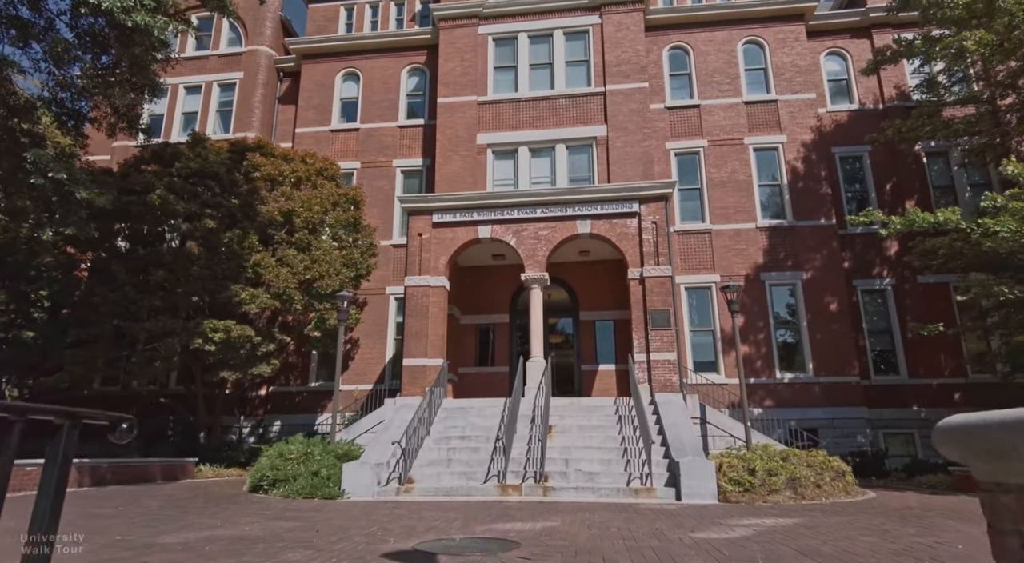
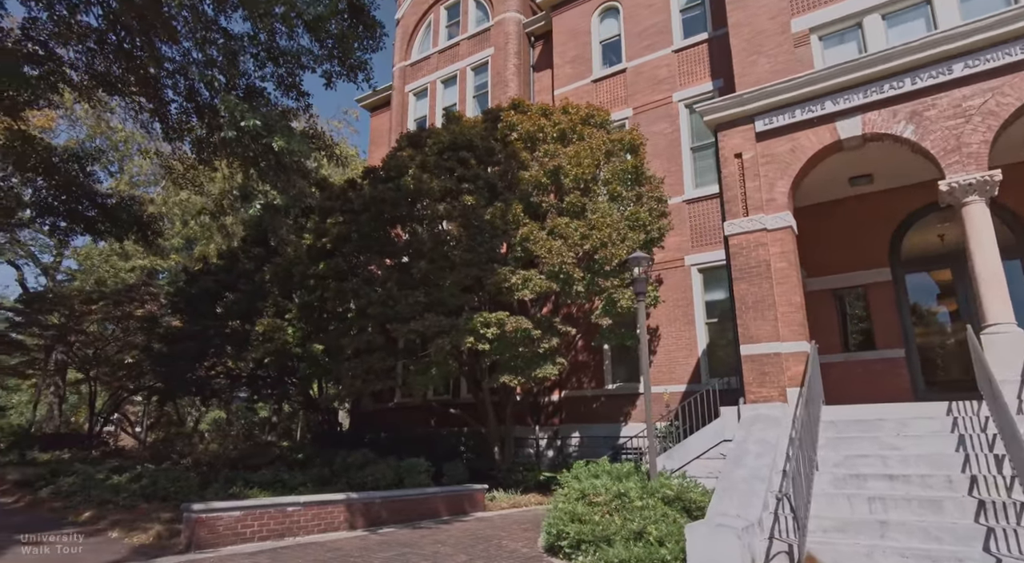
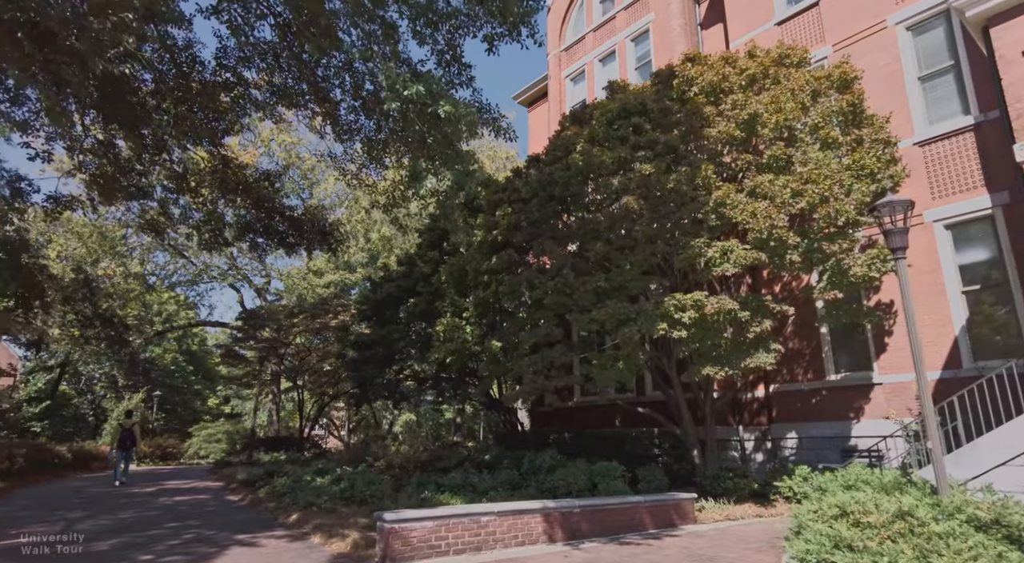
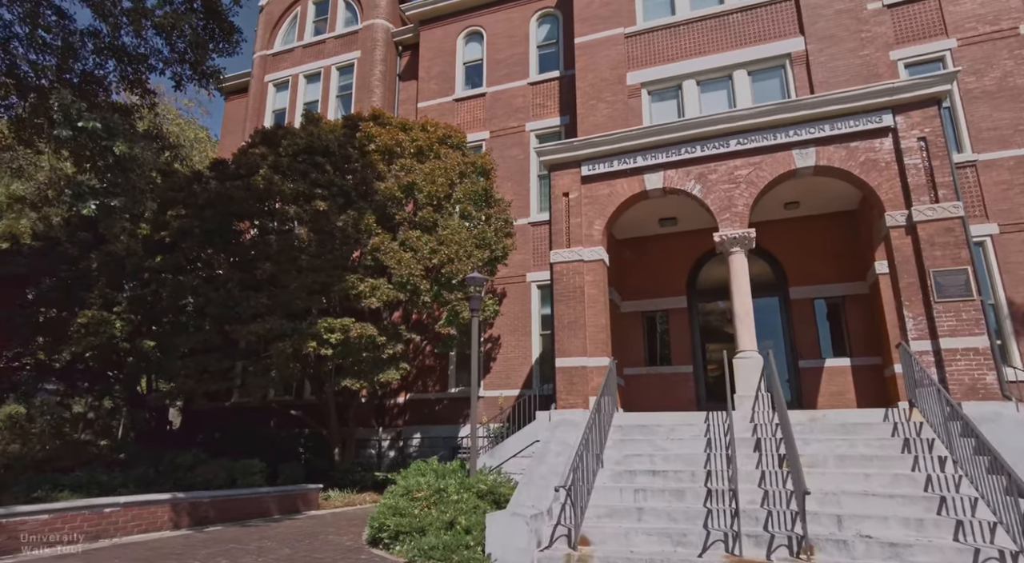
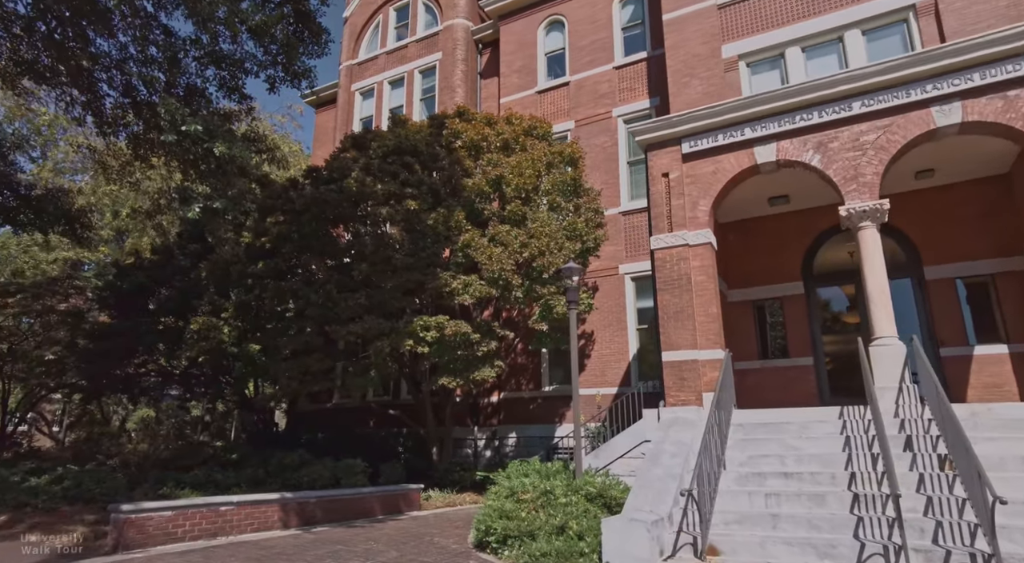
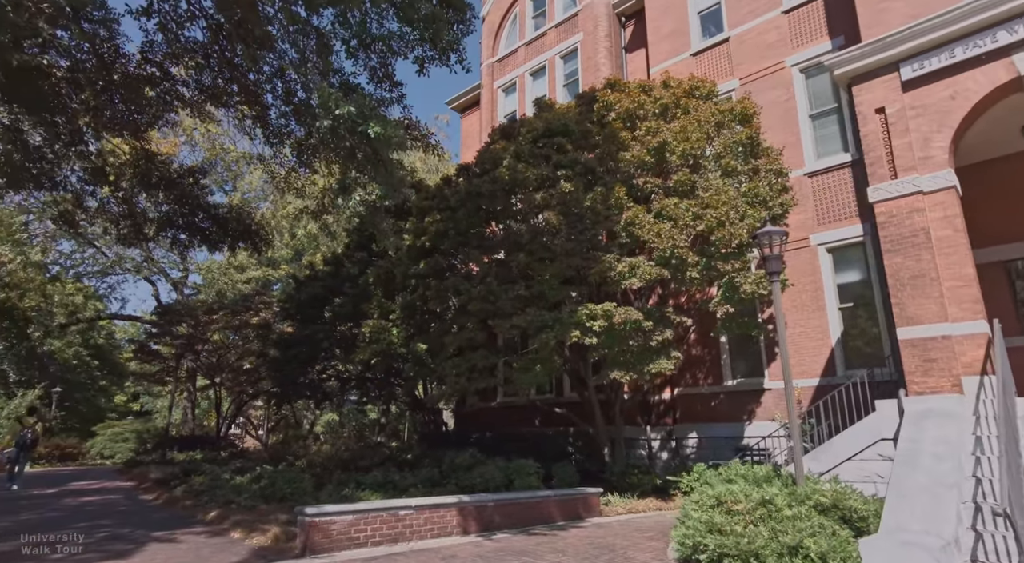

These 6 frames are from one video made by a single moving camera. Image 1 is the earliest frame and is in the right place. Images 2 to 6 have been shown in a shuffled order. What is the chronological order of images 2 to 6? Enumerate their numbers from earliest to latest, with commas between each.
4, 5, 2, 6, 3
